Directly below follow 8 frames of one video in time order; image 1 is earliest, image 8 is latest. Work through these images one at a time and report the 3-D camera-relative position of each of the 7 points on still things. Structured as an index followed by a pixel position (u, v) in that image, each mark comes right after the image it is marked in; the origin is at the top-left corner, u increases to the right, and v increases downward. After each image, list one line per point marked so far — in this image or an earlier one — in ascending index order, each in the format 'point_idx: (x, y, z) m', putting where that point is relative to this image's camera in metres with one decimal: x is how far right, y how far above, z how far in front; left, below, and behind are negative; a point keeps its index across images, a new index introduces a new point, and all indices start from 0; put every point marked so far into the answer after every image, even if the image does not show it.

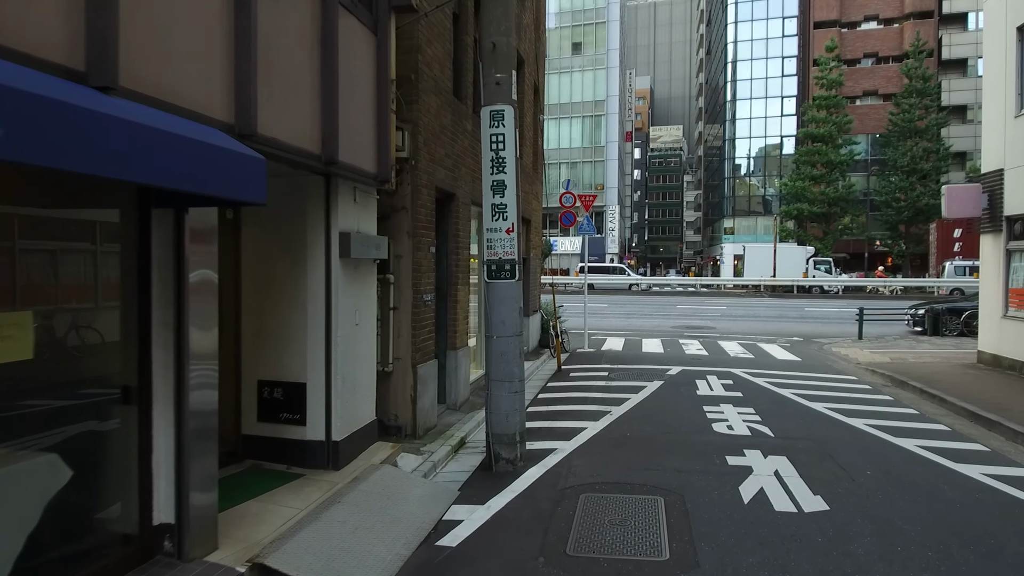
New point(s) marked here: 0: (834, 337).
0: (+7.8, -1.2, +18.0) m
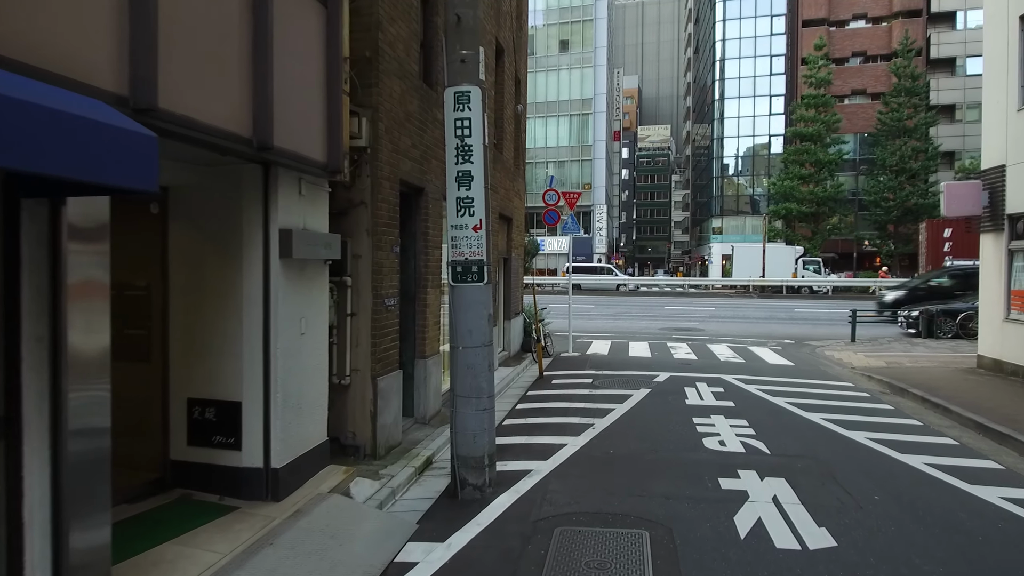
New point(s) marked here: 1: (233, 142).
0: (+7.4, -1.2, +17.5) m
1: (-1.6, +0.8, +4.1) m
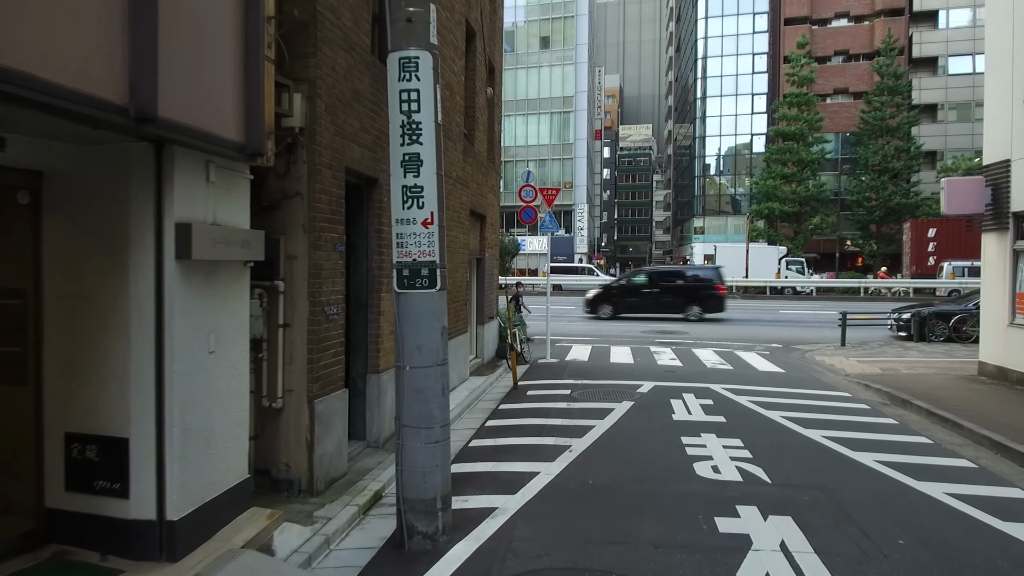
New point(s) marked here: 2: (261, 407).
0: (+6.9, -1.2, +16.7) m
1: (-1.8, +0.8, +3.2) m
2: (-1.8, -0.9, +5.3) m
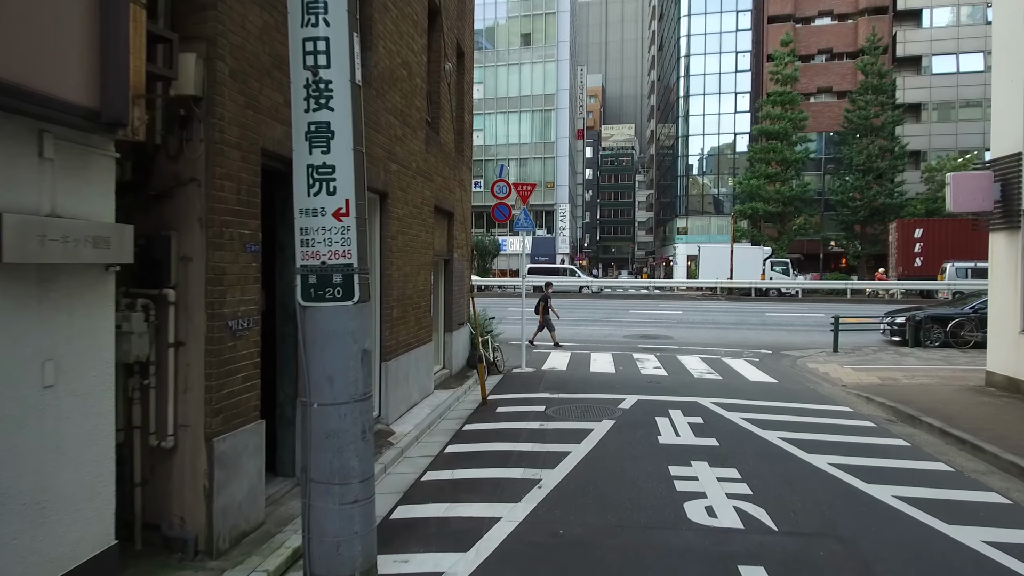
0: (+6.3, -1.3, +15.9) m
1: (-2.0, +0.7, +2.1) m
2: (-2.1, -0.9, +4.3) m
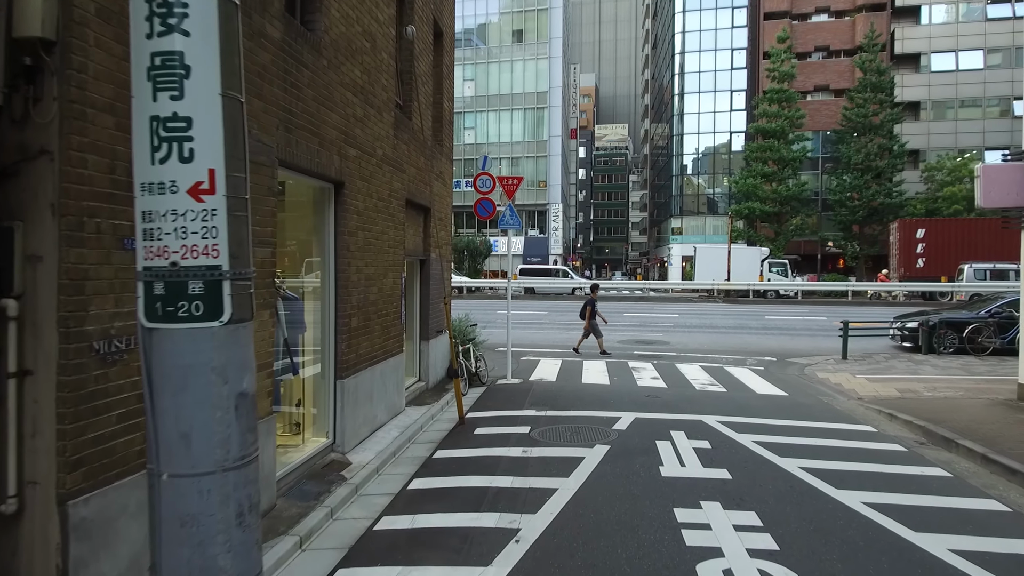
0: (+6.0, -1.4, +14.9) m
1: (-2.2, +0.7, +1.0) m
2: (-2.3, -0.9, +3.2) m
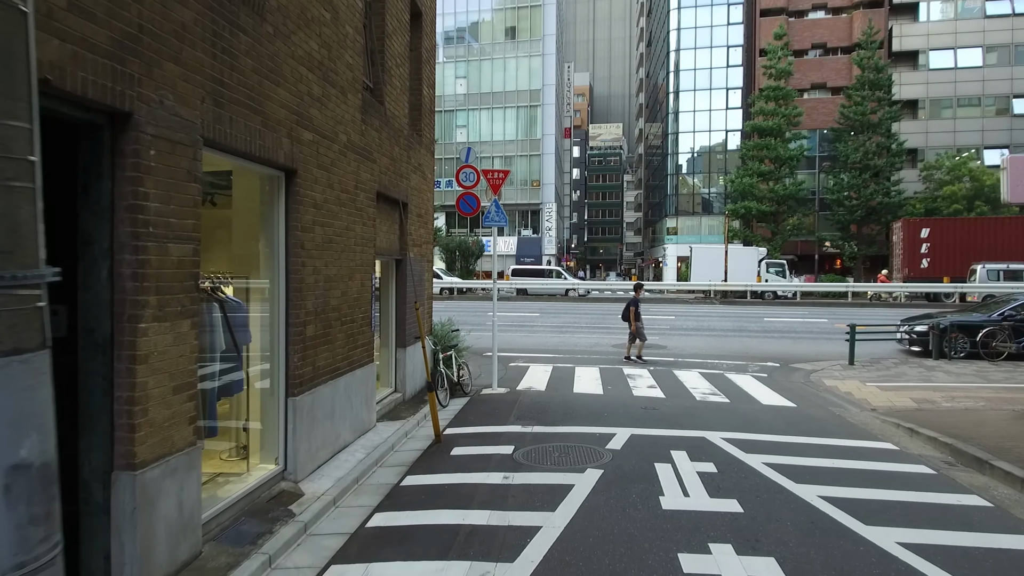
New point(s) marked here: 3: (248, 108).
0: (+5.8, -1.4, +14.1) m
1: (-2.3, +0.7, +0.2) m
2: (-2.4, -1.0, +2.3) m
3: (-1.7, +1.2, +4.8) m
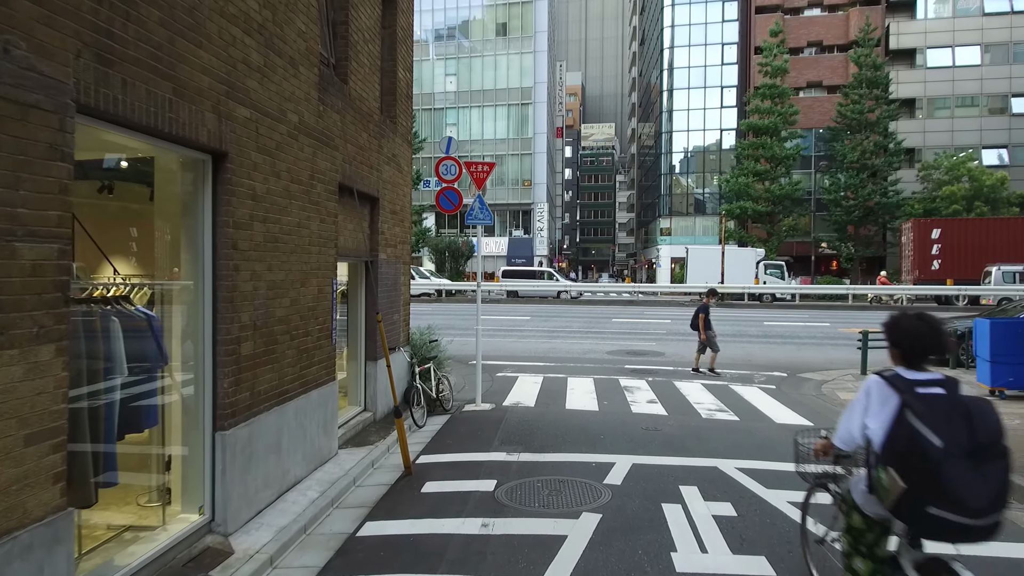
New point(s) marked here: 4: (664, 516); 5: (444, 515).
0: (+5.6, -1.5, +13.2) m
1: (-2.4, +0.6, -0.8) m
2: (-2.5, -1.0, +1.3) m
3: (-1.8, +1.1, +3.8) m
4: (+1.0, -1.6, +5.2) m
5: (-0.5, -1.6, +5.2) m
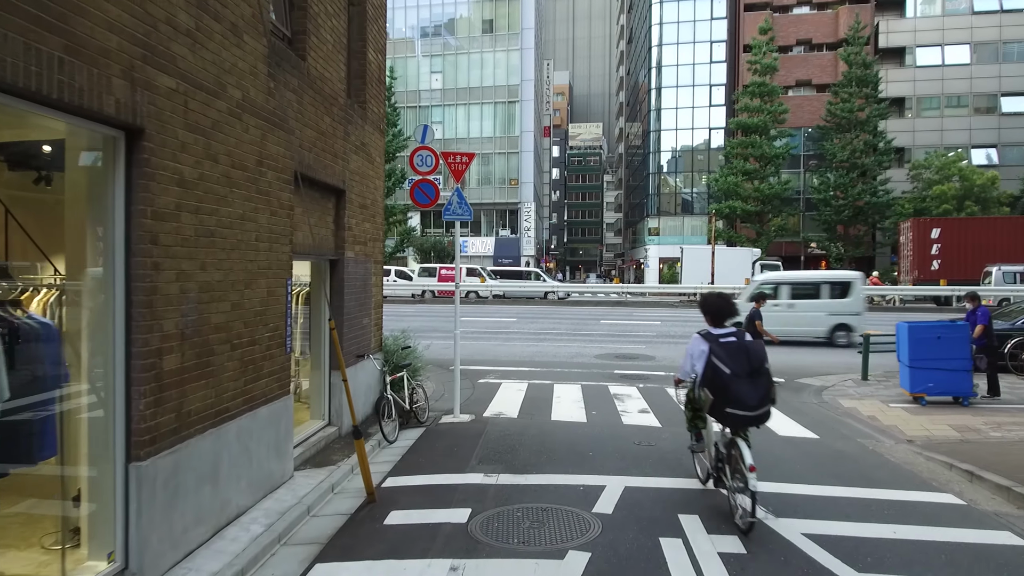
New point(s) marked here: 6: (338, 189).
0: (+5.3, -1.5, +12.5) m
1: (-2.4, +0.6, -1.5) m
2: (-2.6, -1.0, +0.6) m
3: (-1.9, +1.1, +3.0) m
4: (+0.9, -1.6, +4.5) m
5: (-0.6, -1.6, +4.5) m
6: (-1.6, +0.9, +7.1) m
